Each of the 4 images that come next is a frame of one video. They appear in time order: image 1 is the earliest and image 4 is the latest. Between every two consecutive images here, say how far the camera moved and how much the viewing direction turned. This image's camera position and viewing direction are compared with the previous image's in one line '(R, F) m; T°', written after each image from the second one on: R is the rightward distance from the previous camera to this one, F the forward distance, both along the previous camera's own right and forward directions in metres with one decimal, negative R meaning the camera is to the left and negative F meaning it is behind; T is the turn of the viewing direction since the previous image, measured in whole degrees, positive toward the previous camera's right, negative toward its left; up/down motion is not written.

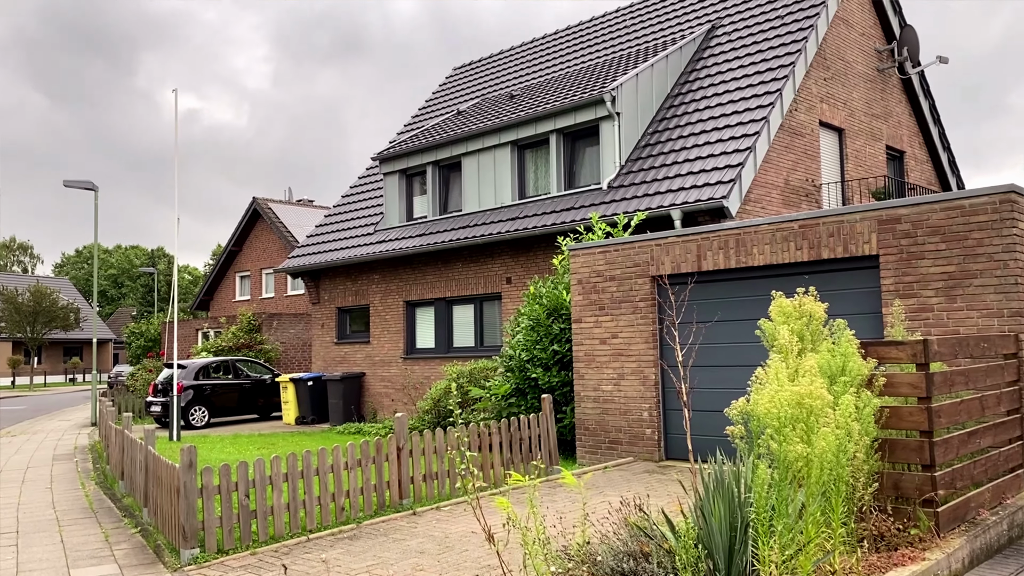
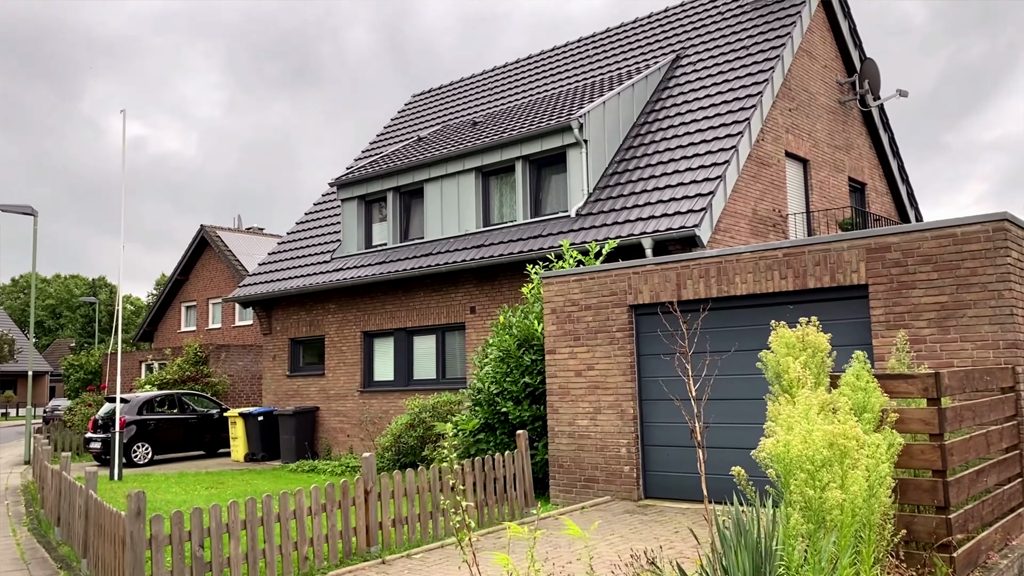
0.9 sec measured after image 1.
(-0.2, +0.4) m; +3°
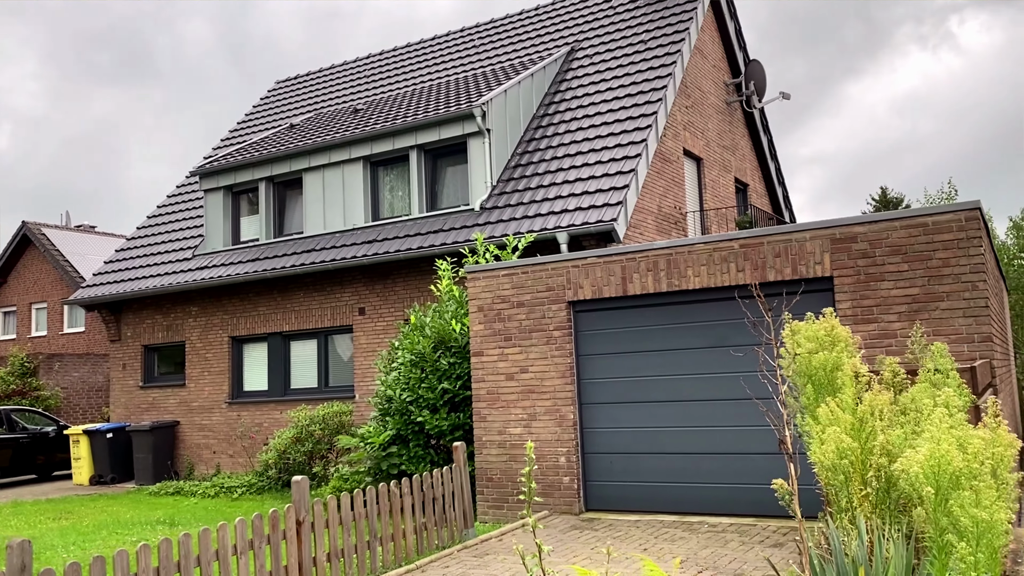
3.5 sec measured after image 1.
(-0.8, +0.9) m; +10°
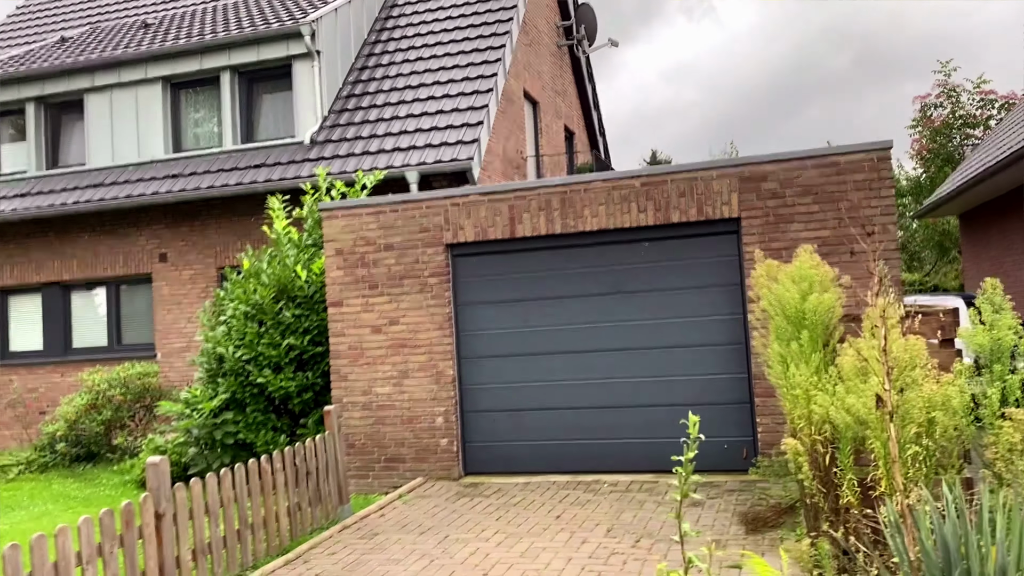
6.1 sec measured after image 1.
(-0.8, +1.0) m; +15°
